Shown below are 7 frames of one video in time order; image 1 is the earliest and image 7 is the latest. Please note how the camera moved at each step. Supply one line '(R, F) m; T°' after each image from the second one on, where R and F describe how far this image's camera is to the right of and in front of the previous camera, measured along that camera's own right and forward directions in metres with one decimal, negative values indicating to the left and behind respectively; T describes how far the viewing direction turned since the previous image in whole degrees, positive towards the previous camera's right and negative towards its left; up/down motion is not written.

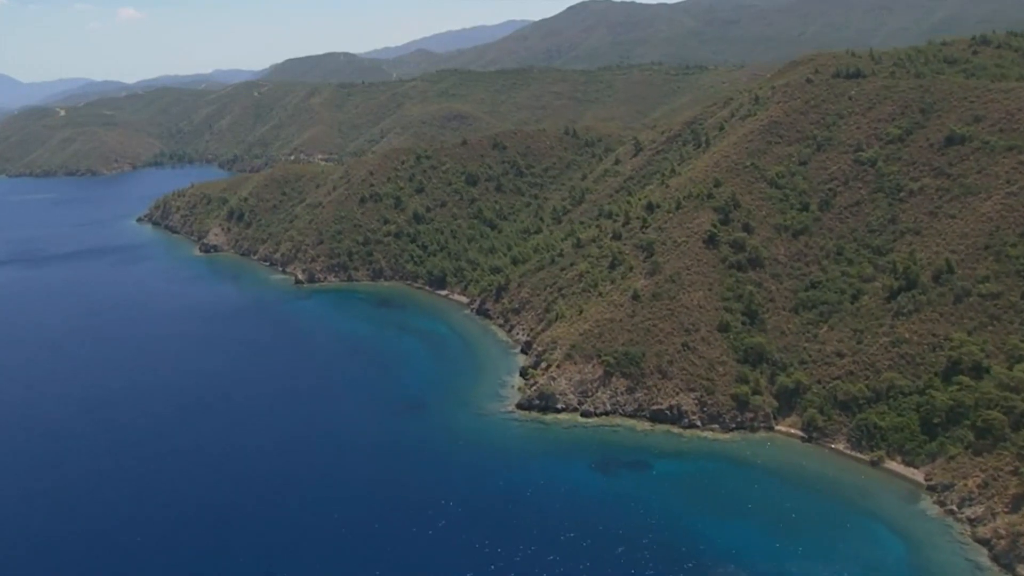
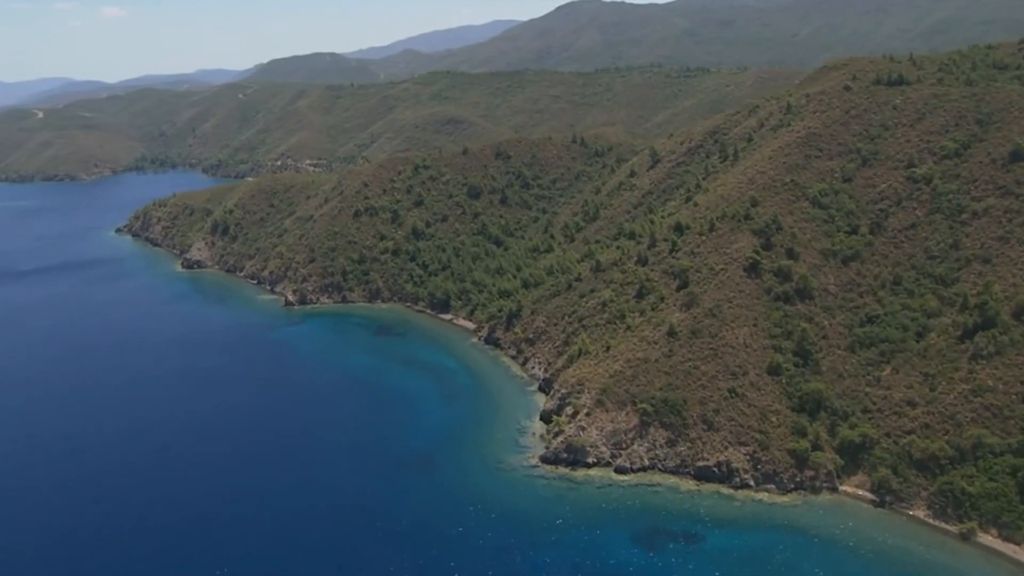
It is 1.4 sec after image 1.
(-2.6, +9.0) m; +1°
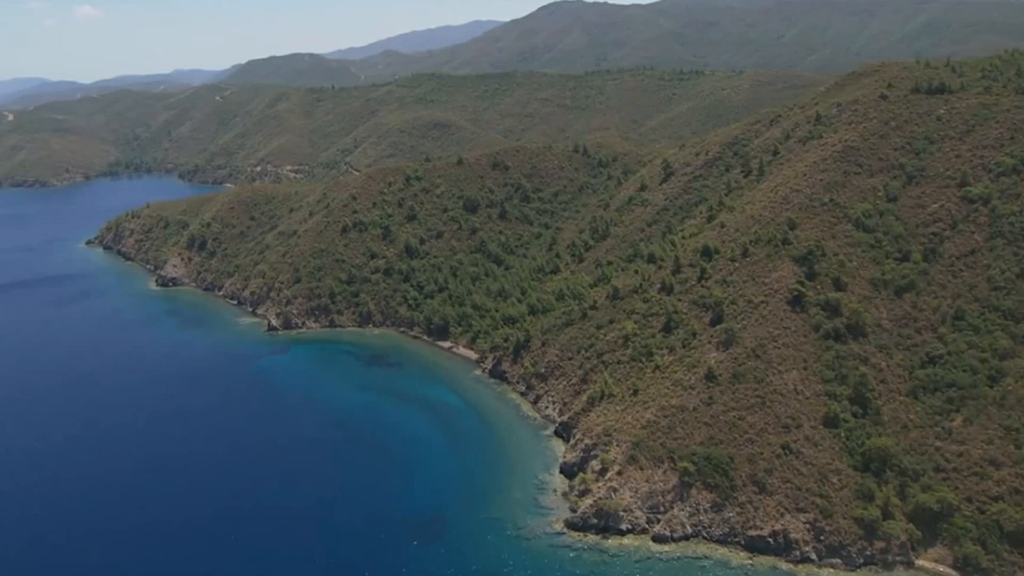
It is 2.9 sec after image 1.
(-2.6, +8.5) m; +1°
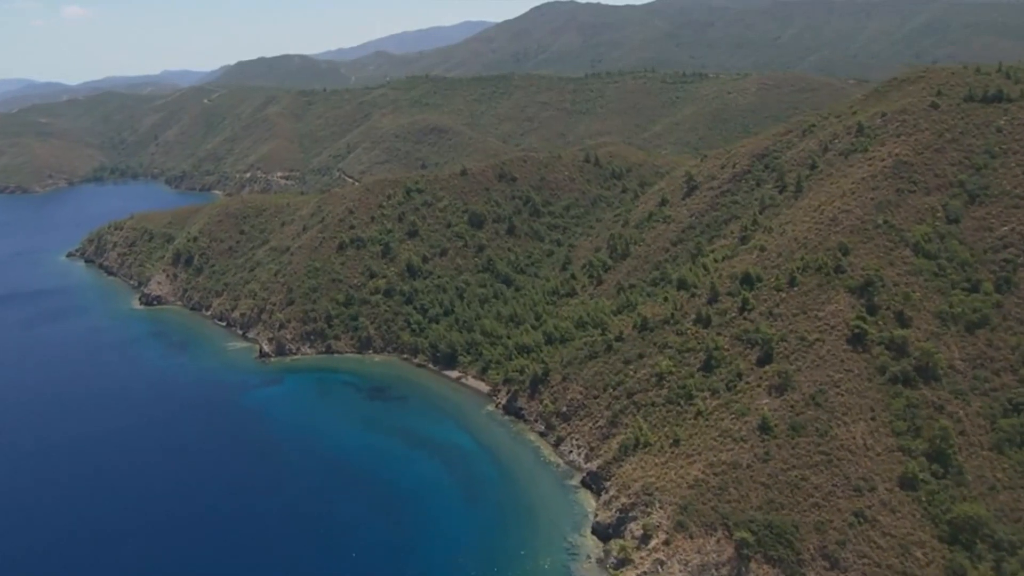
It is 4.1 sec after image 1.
(-2.2, +7.8) m; +1°
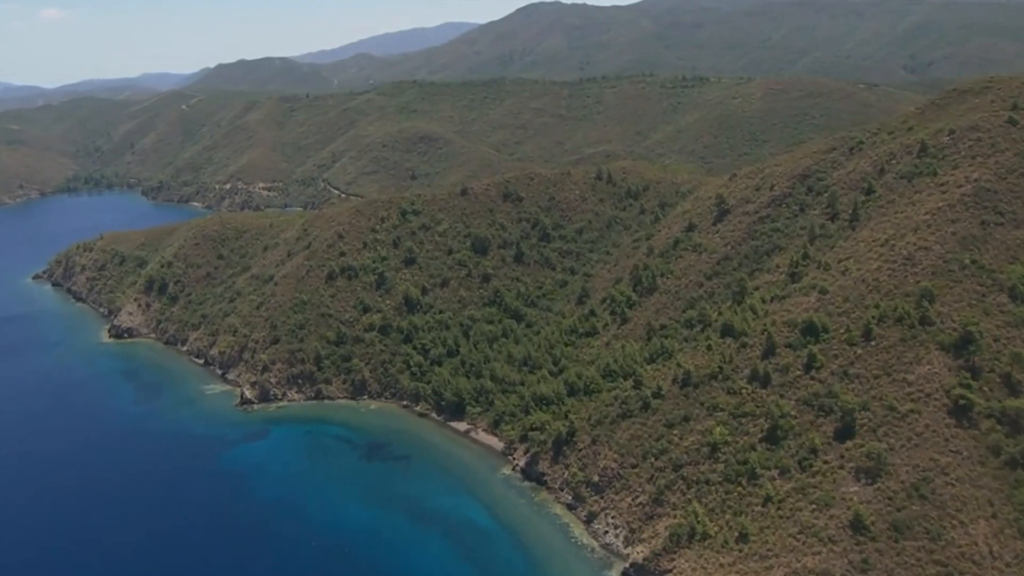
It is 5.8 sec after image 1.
(-2.6, +10.6) m; +1°
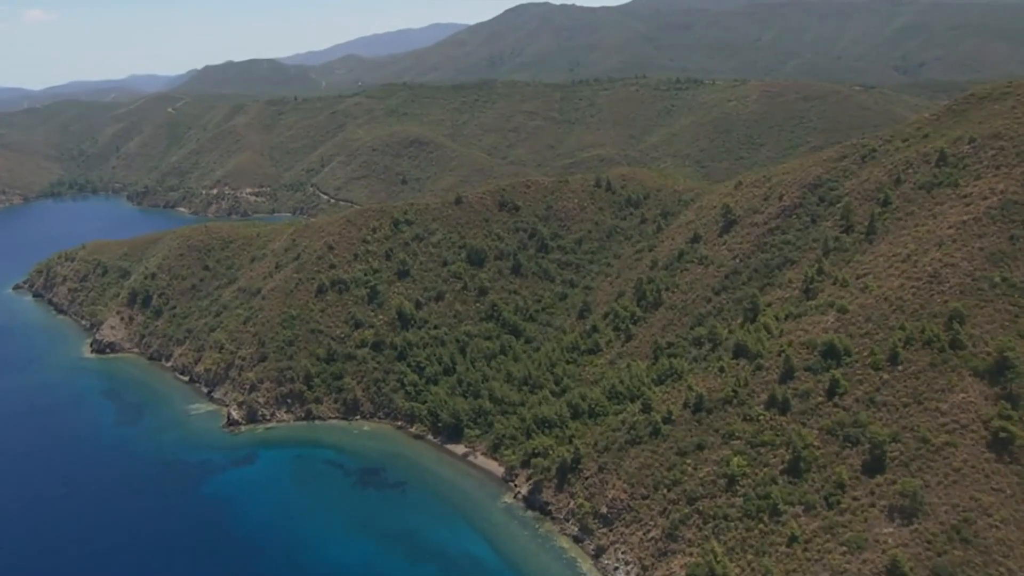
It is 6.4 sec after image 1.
(-0.8, +3.7) m; +1°
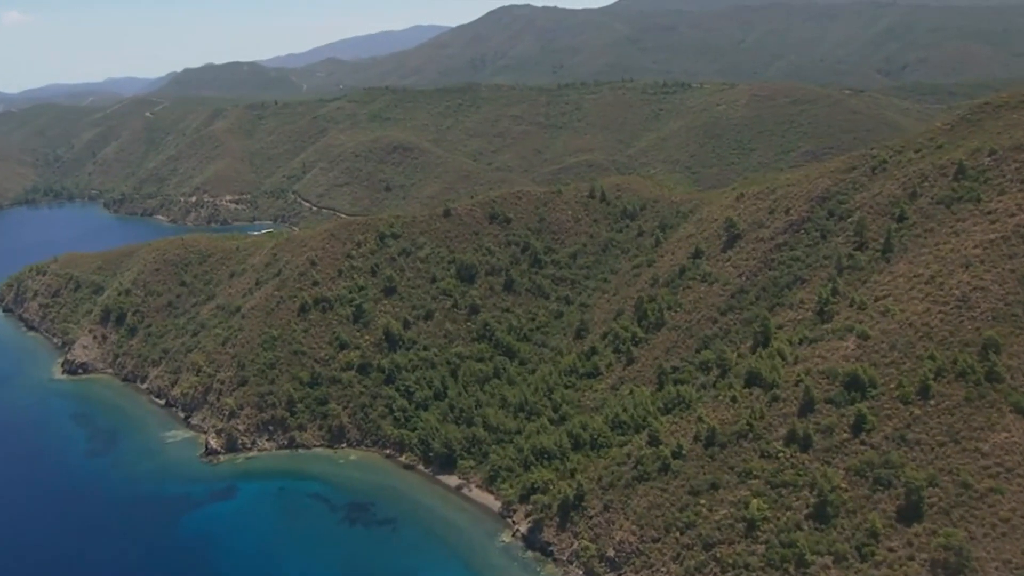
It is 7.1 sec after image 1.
(-0.9, +4.3) m; +1°
